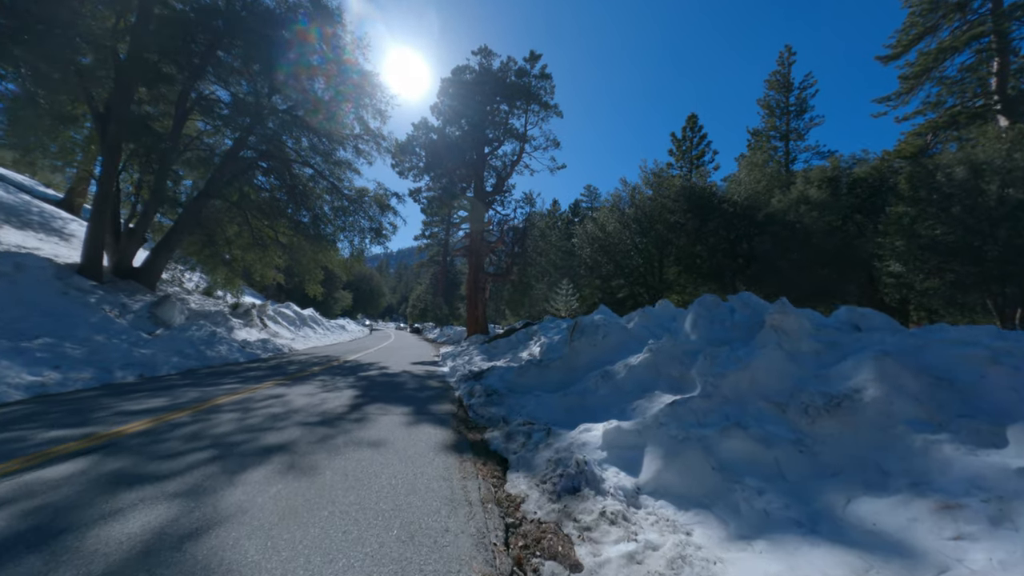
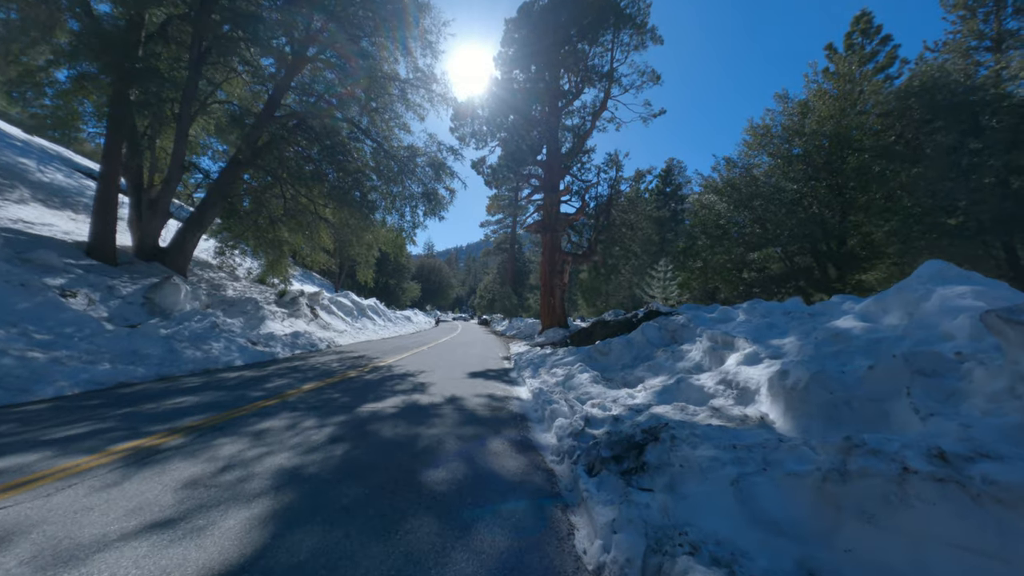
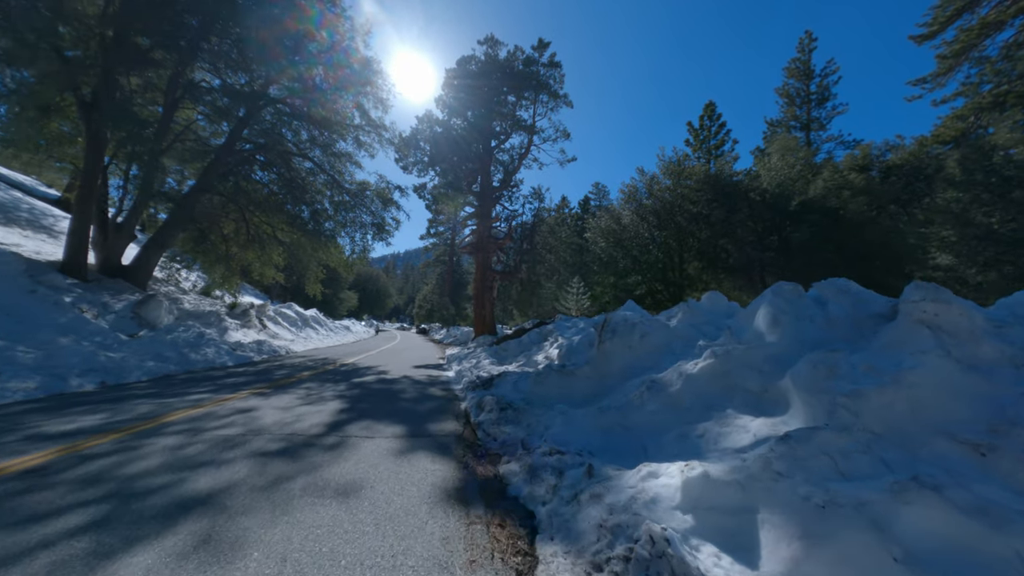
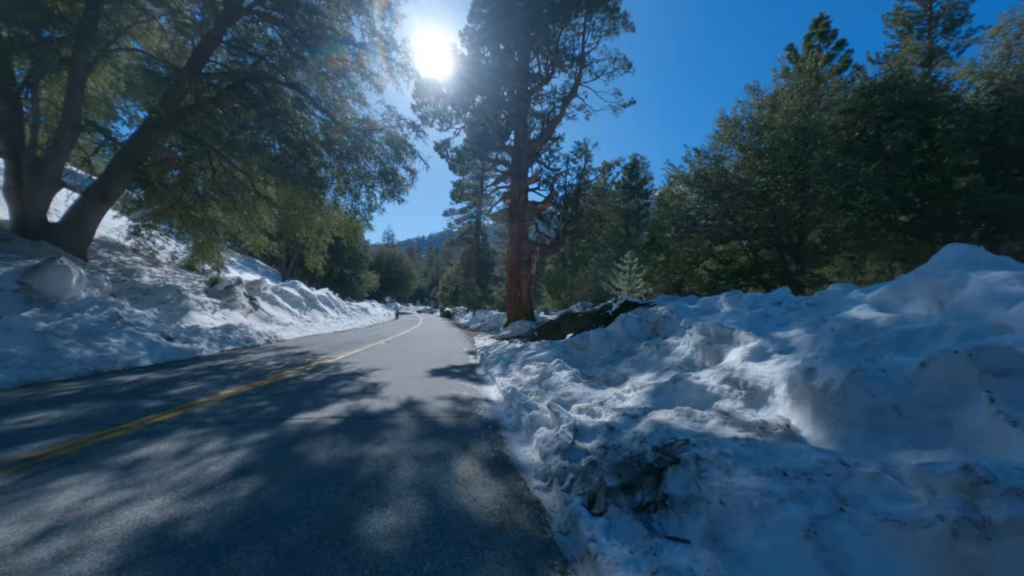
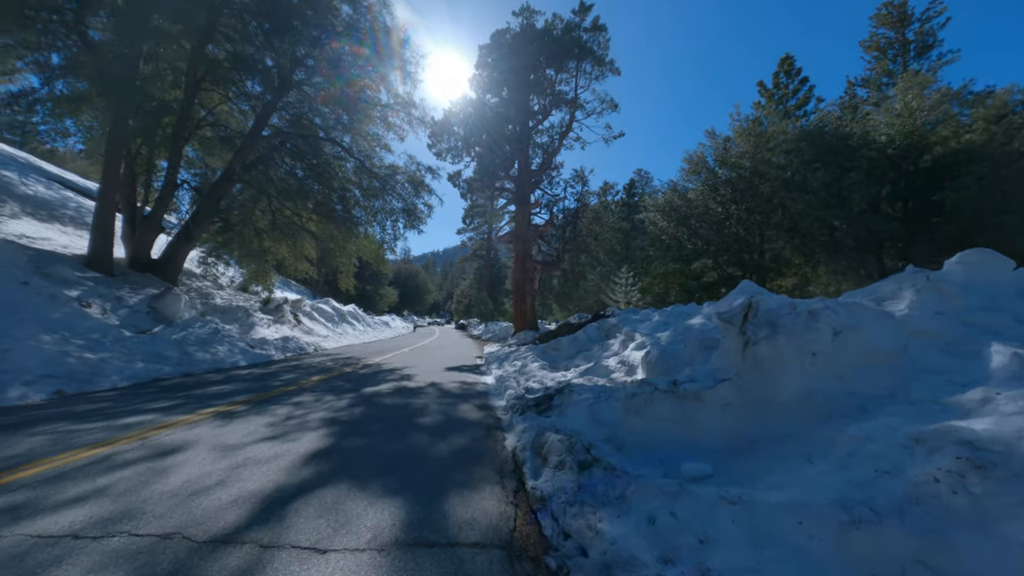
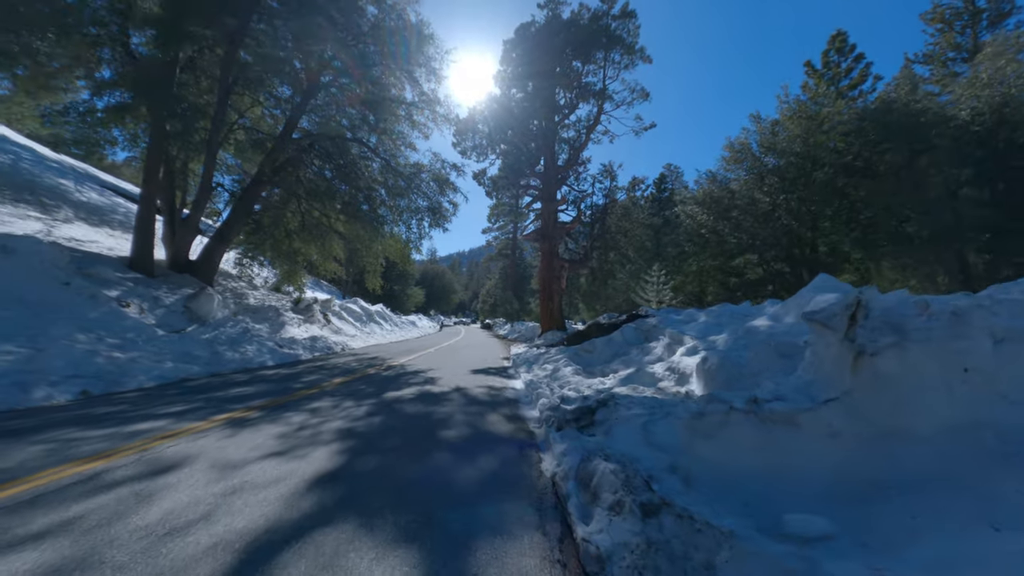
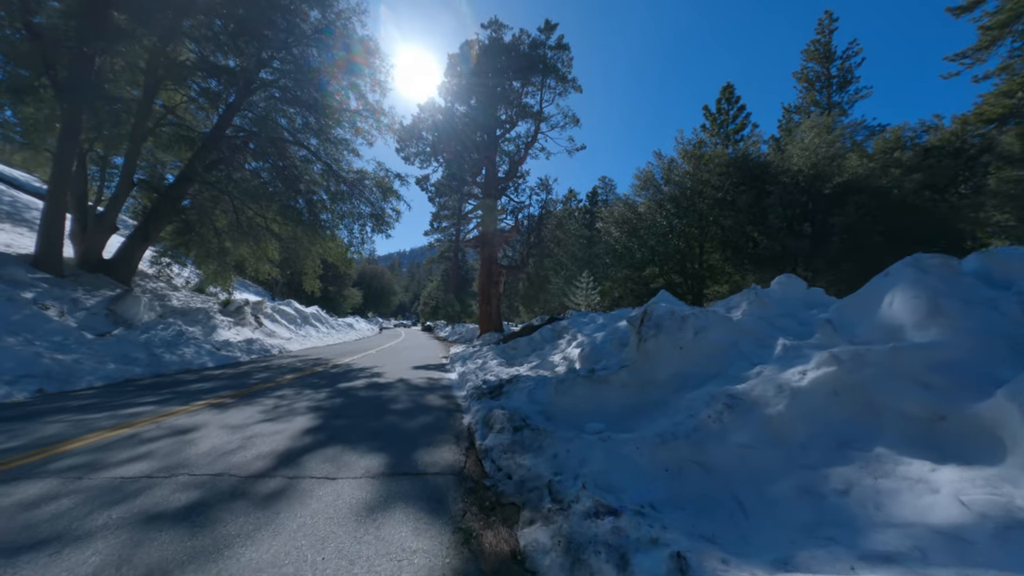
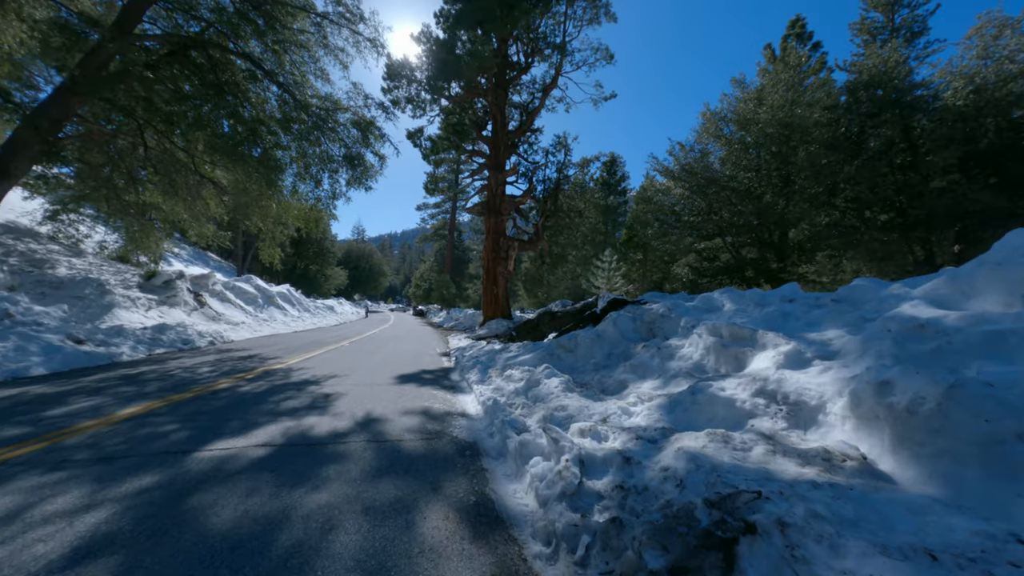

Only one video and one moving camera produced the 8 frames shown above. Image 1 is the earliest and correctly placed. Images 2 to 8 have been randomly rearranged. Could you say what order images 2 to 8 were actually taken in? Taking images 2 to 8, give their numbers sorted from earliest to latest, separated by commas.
3, 7, 5, 6, 2, 4, 8
